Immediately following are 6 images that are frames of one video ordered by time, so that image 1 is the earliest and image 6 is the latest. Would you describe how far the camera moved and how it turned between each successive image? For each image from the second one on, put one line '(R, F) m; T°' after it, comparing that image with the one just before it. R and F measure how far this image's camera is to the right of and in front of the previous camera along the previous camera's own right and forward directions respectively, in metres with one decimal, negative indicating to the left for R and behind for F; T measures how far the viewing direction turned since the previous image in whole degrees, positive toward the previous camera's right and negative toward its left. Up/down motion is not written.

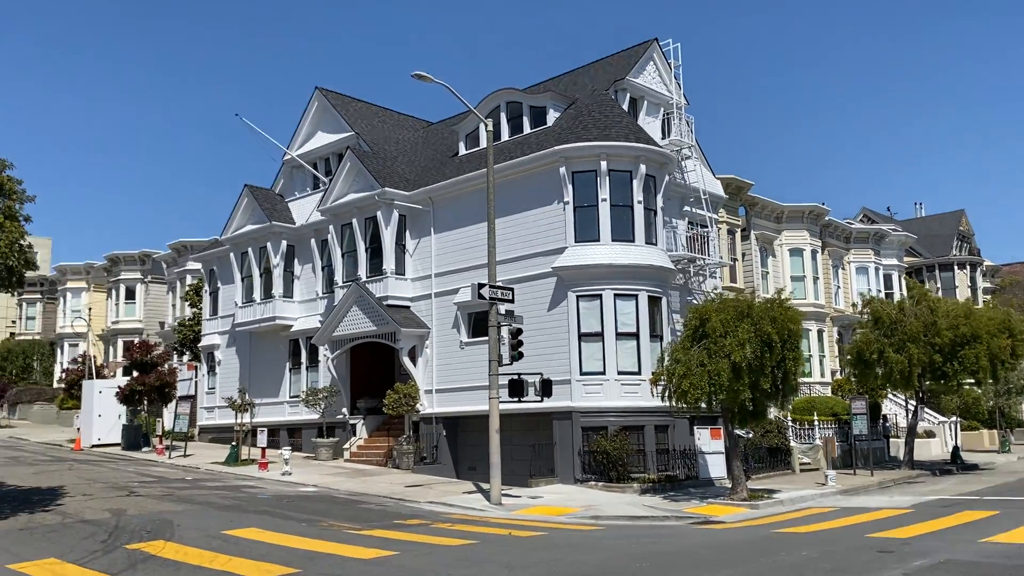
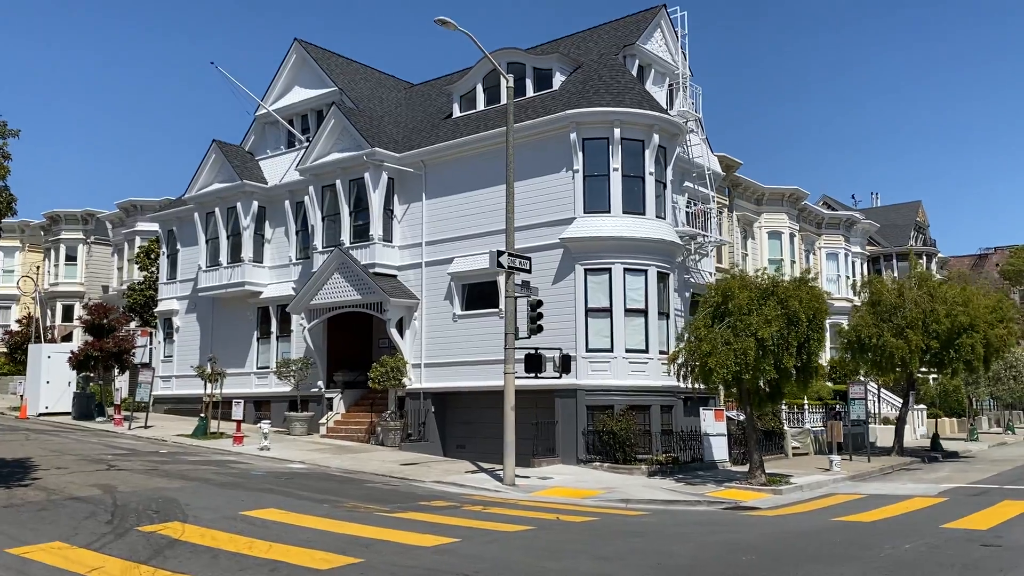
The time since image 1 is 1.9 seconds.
(-1.9, +1.3) m; +4°
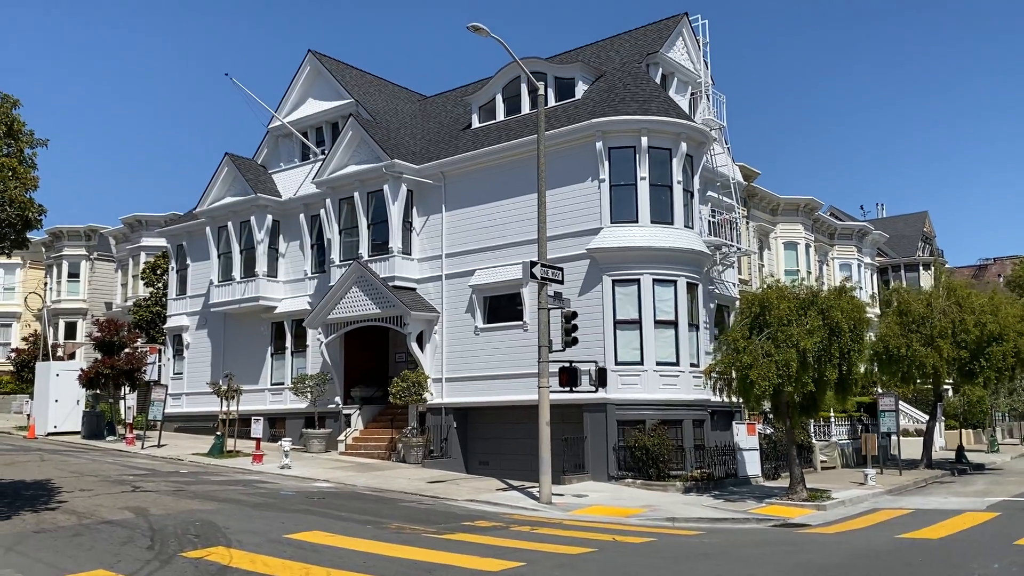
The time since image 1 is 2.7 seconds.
(-0.8, +0.5) m; 0°
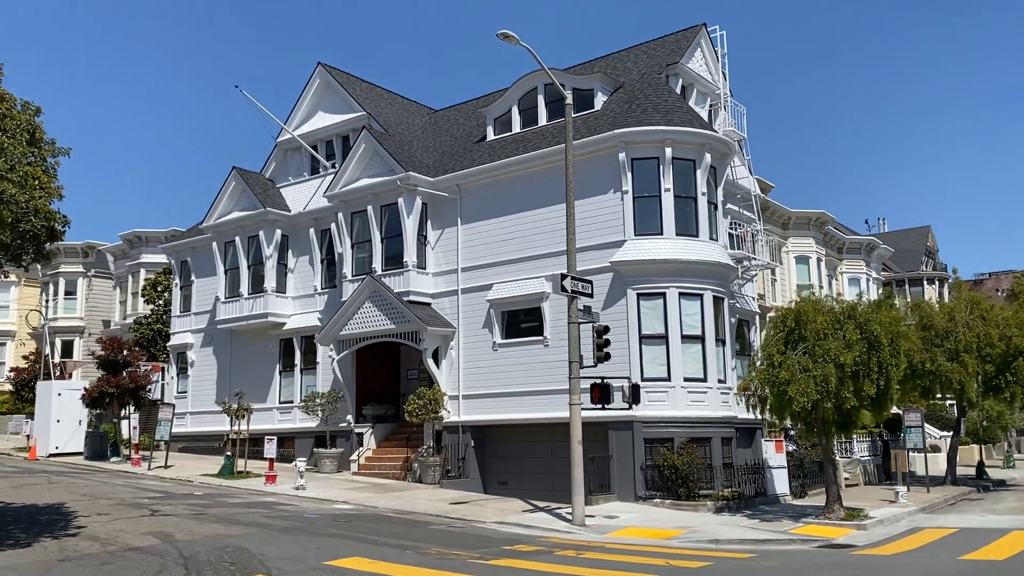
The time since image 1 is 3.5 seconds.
(-0.8, +0.5) m; +1°
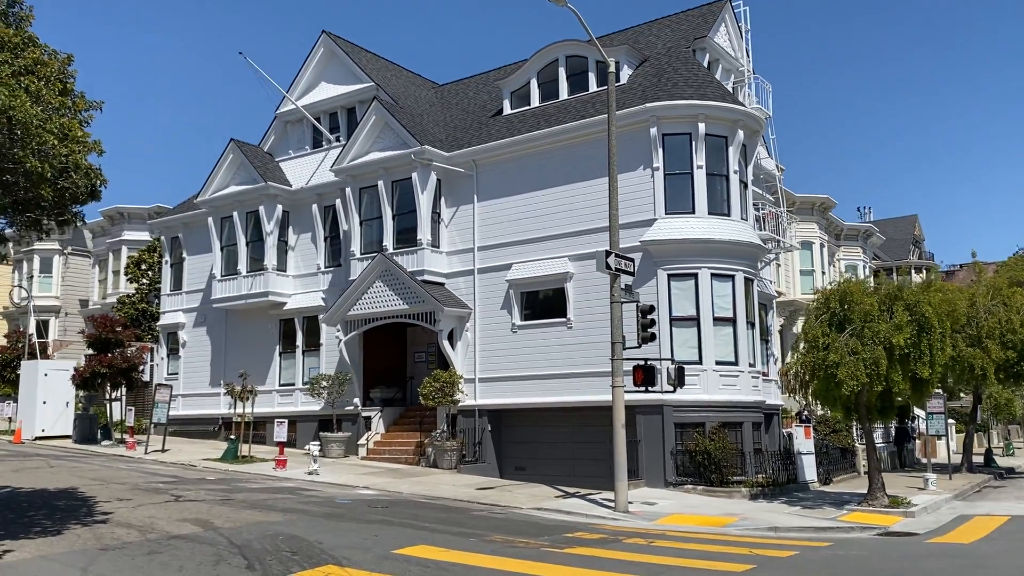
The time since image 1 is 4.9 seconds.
(-1.5, +0.9) m; +2°
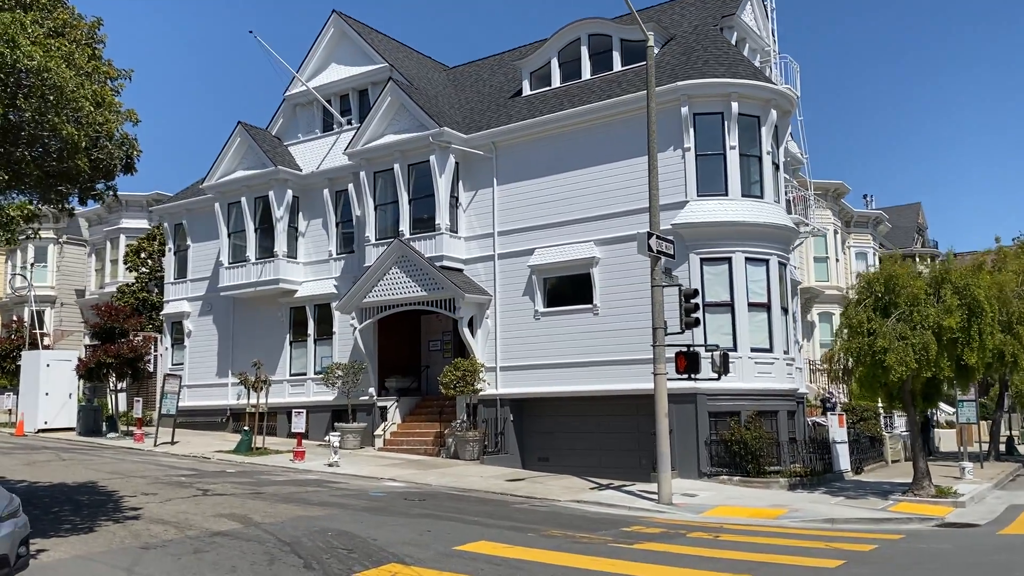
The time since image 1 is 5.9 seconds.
(-0.9, +0.7) m; +1°
